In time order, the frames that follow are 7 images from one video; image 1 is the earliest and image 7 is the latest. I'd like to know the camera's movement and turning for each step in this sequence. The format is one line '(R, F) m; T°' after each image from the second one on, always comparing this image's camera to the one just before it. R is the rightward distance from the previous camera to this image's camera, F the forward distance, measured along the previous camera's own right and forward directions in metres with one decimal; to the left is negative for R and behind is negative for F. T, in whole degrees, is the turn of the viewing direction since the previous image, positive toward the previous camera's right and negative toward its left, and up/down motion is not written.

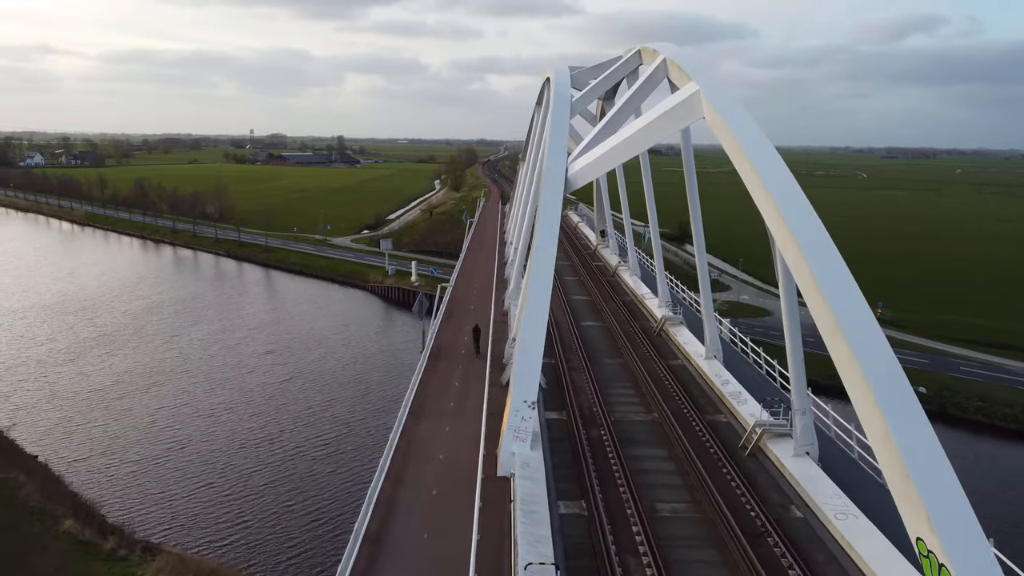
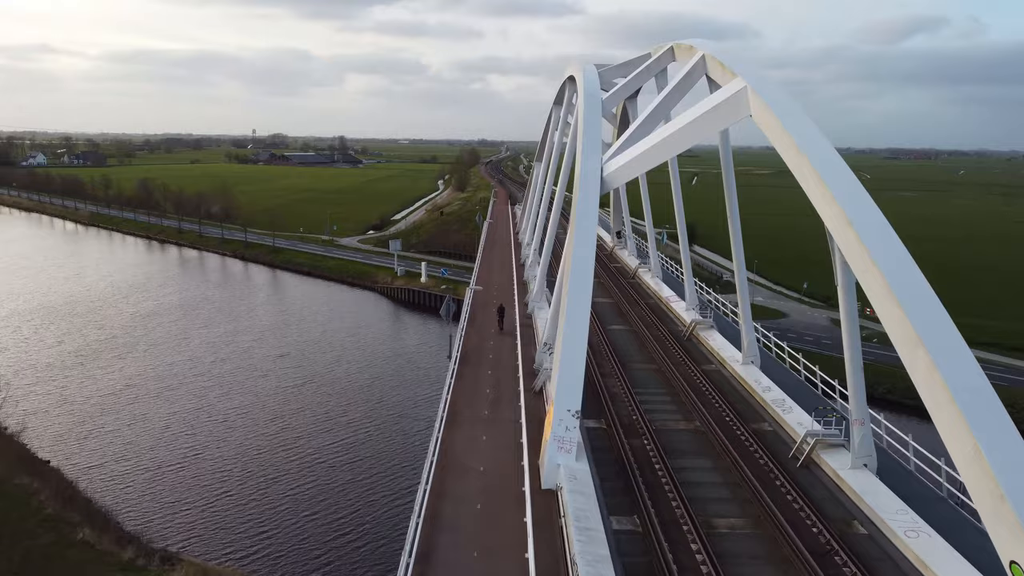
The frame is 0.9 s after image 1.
(-0.7, +0.4) m; 0°
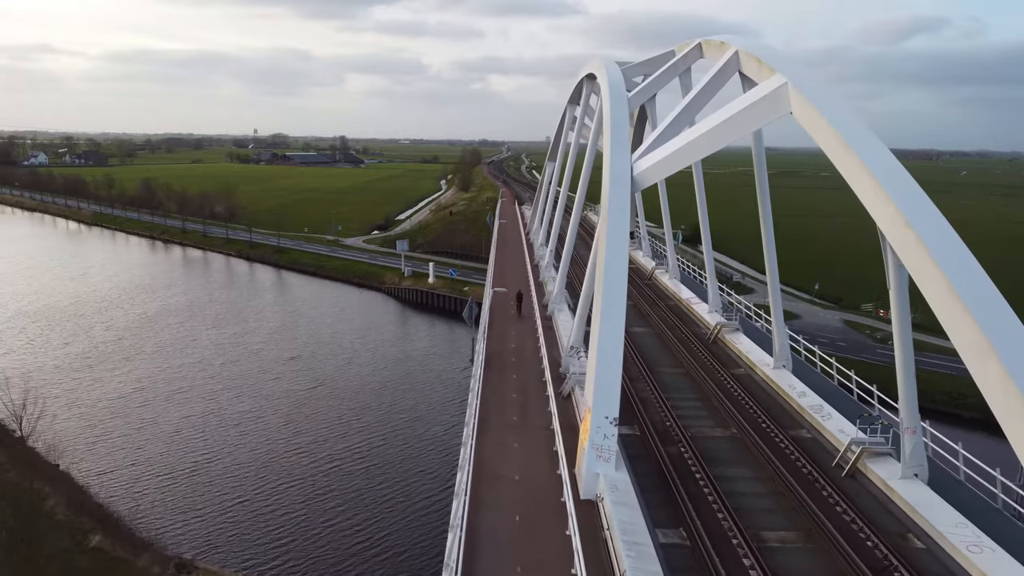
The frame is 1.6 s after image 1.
(-0.5, +0.3) m; 0°
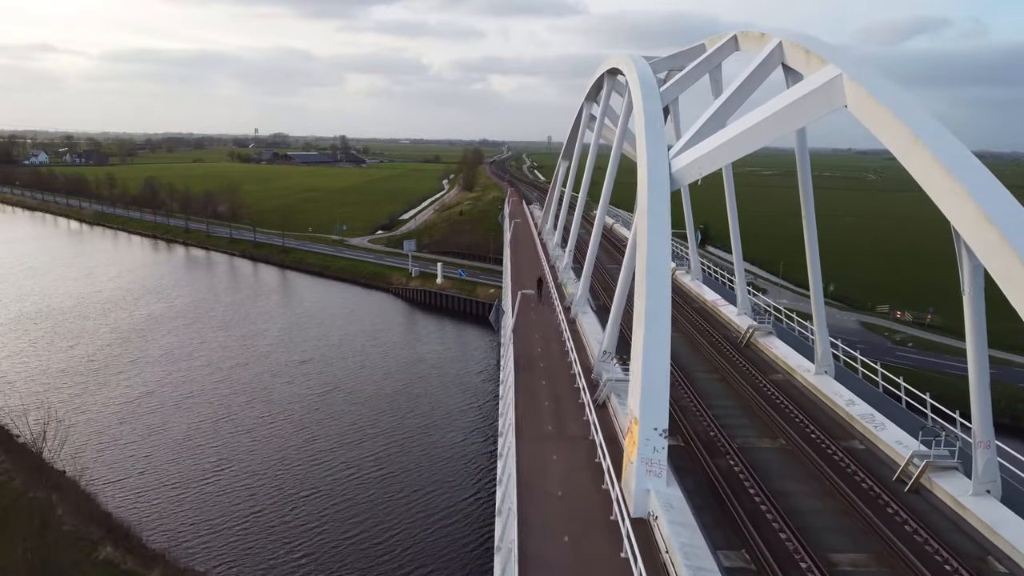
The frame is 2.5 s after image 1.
(-0.6, +0.6) m; 0°
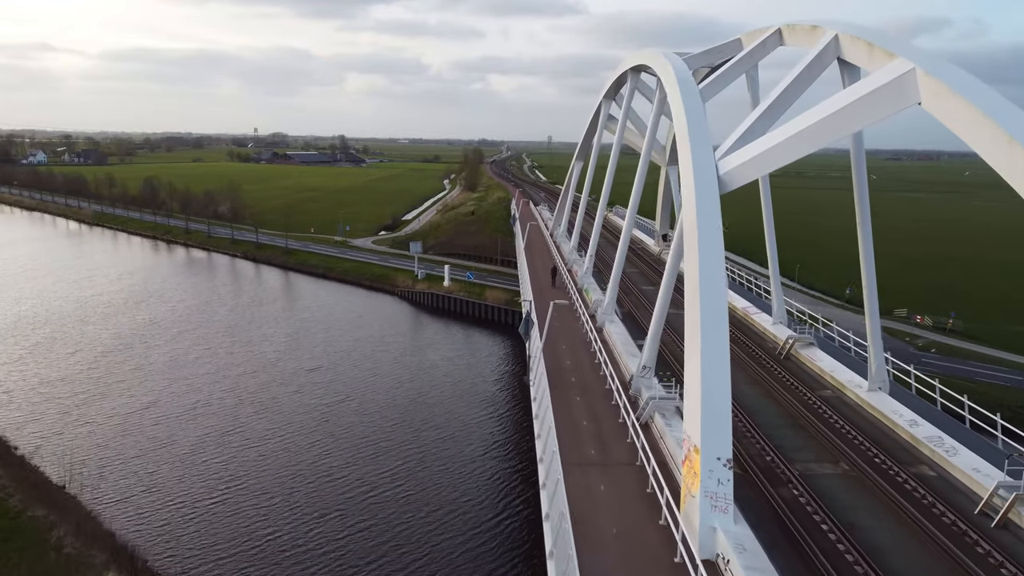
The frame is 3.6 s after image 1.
(-0.7, +0.8) m; 0°
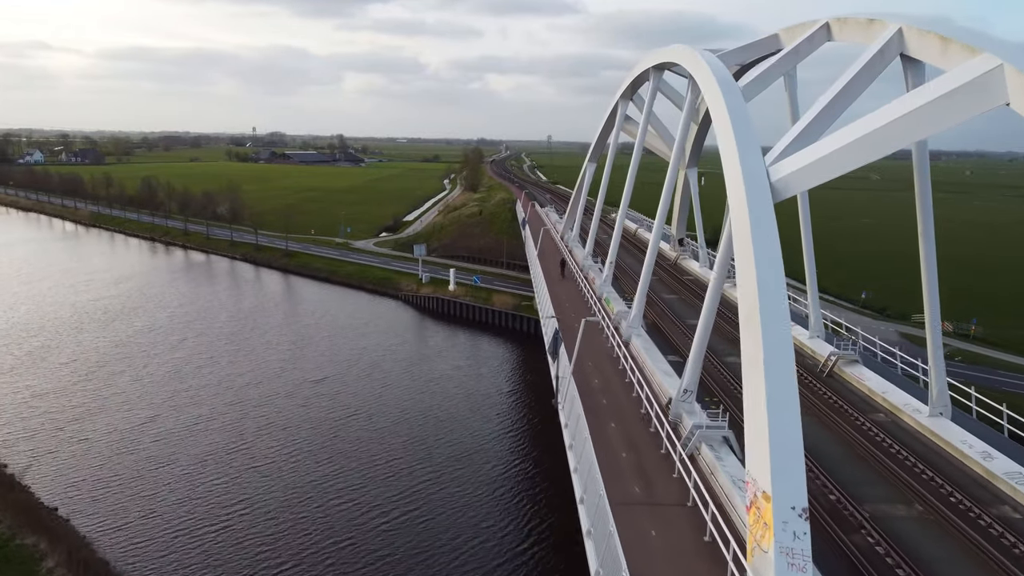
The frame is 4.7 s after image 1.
(-0.6, +1.0) m; 0°
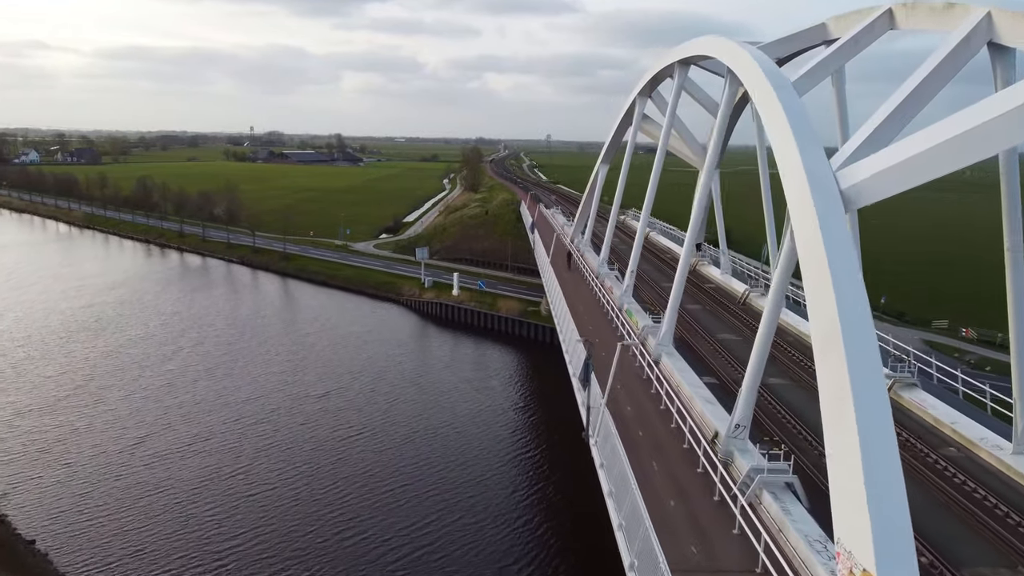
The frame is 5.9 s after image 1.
(-0.5, +1.3) m; 0°
